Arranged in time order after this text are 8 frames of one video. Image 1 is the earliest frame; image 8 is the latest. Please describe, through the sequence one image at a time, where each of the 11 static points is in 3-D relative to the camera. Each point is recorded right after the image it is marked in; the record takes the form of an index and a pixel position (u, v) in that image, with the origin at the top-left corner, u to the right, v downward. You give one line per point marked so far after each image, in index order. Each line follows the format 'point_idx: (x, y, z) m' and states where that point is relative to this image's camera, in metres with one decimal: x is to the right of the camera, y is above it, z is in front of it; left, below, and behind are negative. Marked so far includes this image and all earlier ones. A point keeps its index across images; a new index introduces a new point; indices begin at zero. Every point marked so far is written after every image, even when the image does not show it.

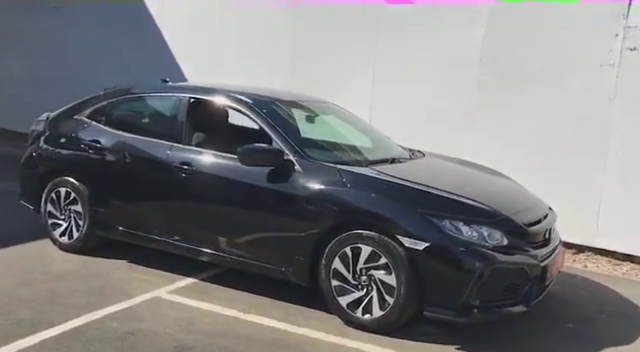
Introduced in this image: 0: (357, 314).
0: (+0.2, -0.9, +4.5) m
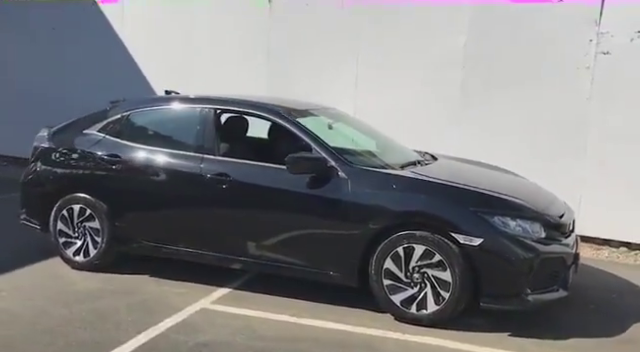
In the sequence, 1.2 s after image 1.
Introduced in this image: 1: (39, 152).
0: (+0.6, -0.9, +4.7) m
1: (-2.5, +0.2, +6.1) m
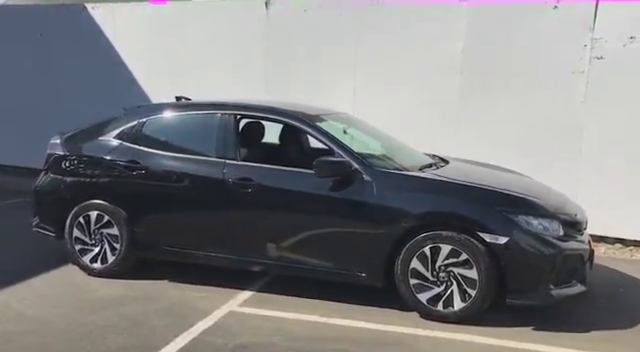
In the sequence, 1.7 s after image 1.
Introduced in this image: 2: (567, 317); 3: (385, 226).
0: (+0.9, -1.0, +4.9) m
1: (-2.4, +0.1, +6.1) m
2: (+1.9, -1.1, +5.0) m
3: (+0.5, -0.4, +5.0) m
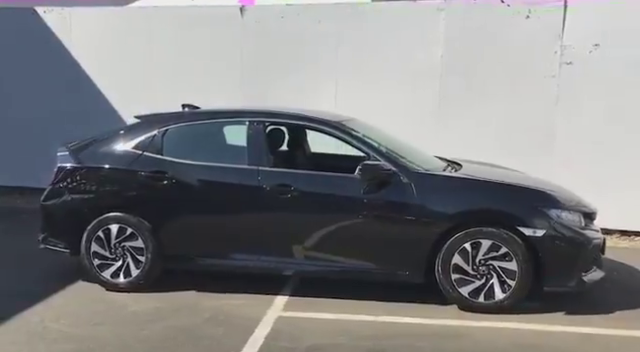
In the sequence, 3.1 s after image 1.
0: (+1.2, -1.0, +5.2) m
1: (-2.2, 0.0, +5.8) m
2: (+2.2, -1.0, +5.5) m
3: (+0.8, -0.4, +5.2) m
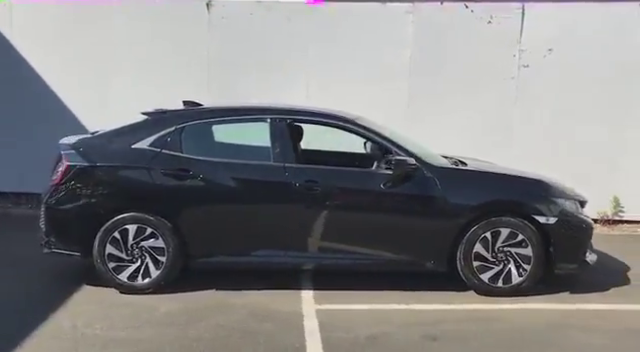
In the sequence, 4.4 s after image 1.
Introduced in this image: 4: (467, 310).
0: (+1.5, -0.9, +5.6) m
1: (-2.0, 0.0, +5.6) m
2: (+2.4, -1.0, +6.1) m
3: (+1.1, -0.3, +5.6) m
4: (+1.2, -1.1, +5.3) m
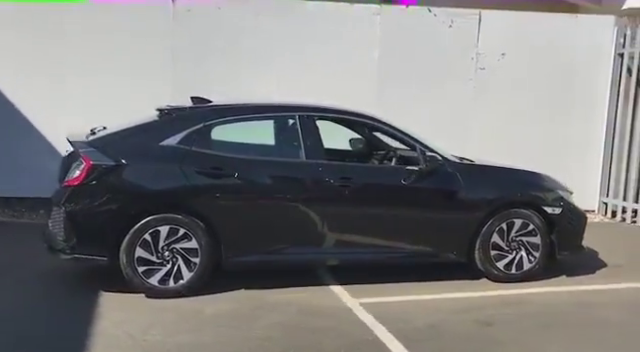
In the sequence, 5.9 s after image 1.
0: (+1.7, -0.9, +6.0) m
1: (-1.7, 0.0, +5.2) m
2: (+2.5, -0.9, +6.7) m
3: (+1.3, -0.3, +5.9) m
4: (+1.5, -1.0, +5.7) m
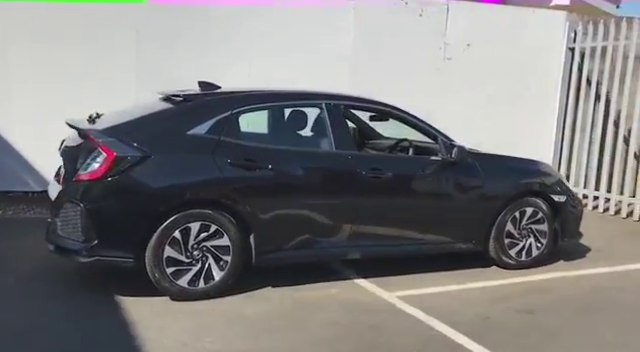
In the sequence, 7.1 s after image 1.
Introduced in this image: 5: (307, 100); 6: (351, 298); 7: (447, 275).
0: (+1.8, -0.8, +6.2) m
1: (-1.4, +0.1, +4.7) m
2: (+2.5, -0.8, +7.0) m
3: (+1.5, -0.2, +6.0) m
4: (+1.7, -0.9, +5.8) m
5: (-0.1, +0.6, +5.4) m
6: (+0.2, -0.9, +5.2) m
7: (+1.1, -0.9, +5.9) m
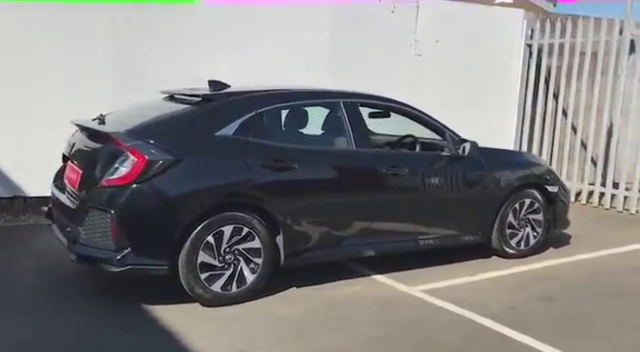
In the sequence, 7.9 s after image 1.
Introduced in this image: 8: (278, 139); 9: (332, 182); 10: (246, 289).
0: (+1.9, -0.7, +6.4) m
1: (-1.1, +0.1, +4.5) m
2: (+2.4, -0.7, +7.3) m
3: (+1.5, -0.1, +6.2) m
4: (+1.8, -0.9, +6.0) m
5: (0.0, +0.6, +5.4) m
6: (+0.4, -0.9, +5.2) m
7: (+1.2, -0.8, +6.1) m
8: (-0.4, +0.3, +5.1) m
9: (0.0, 0.0, +5.2) m
10: (-0.5, -0.8, +4.9) m
